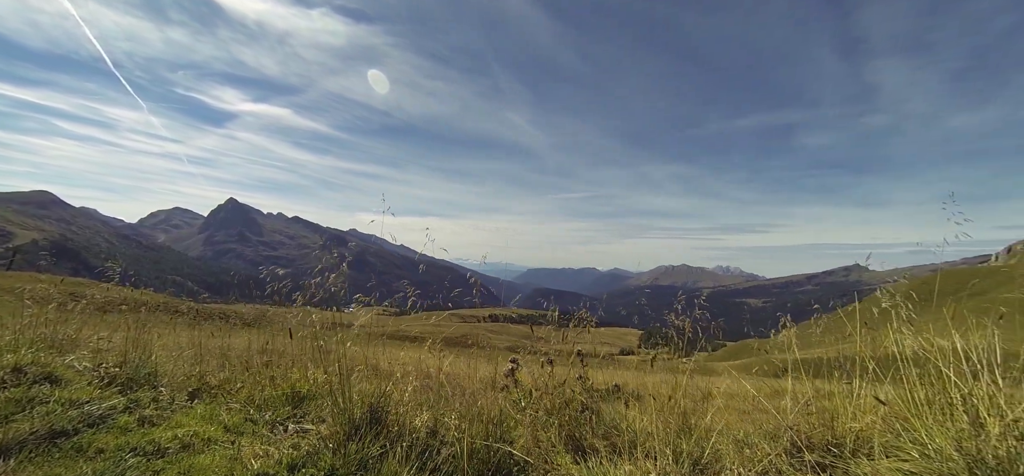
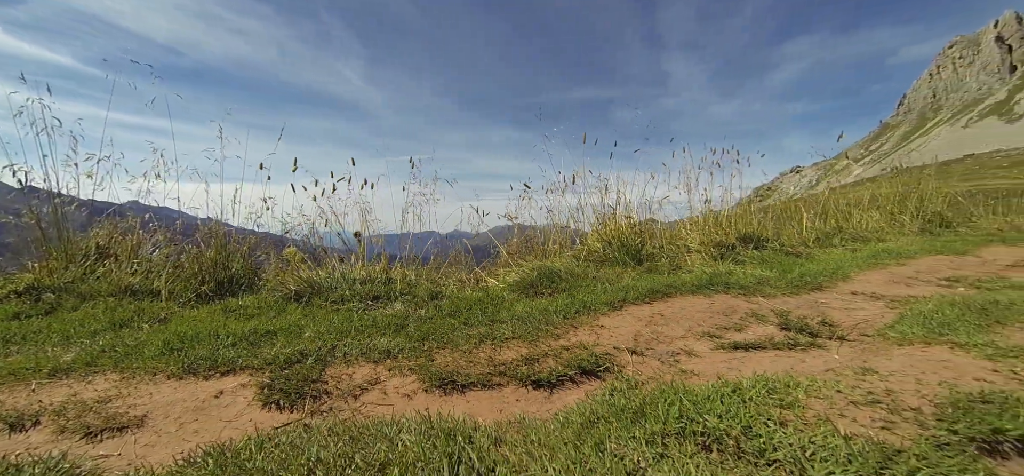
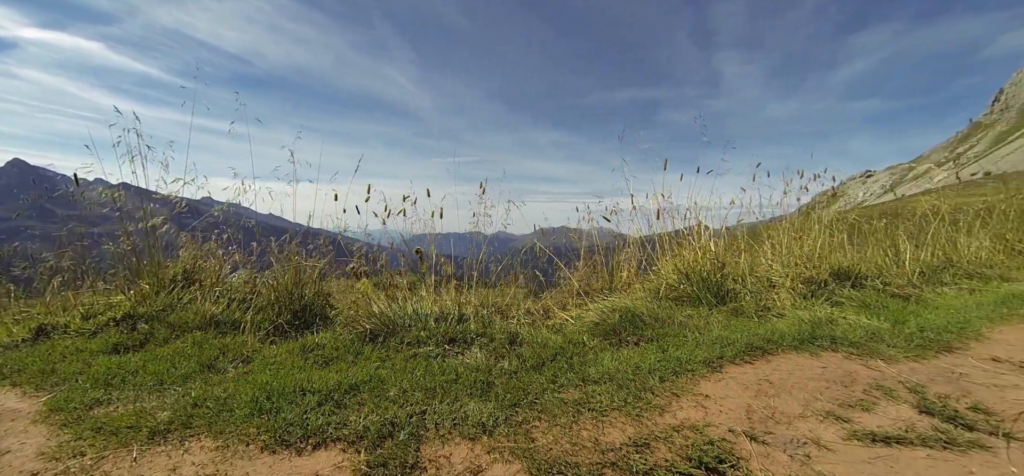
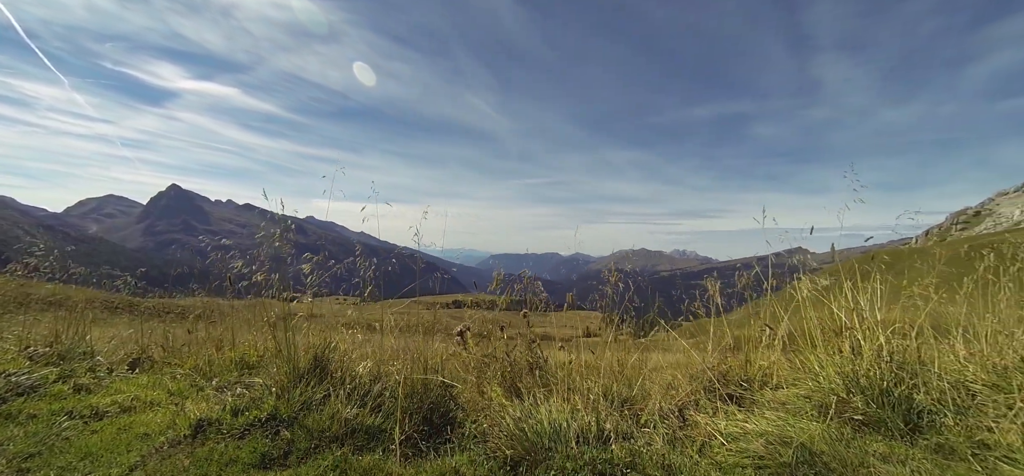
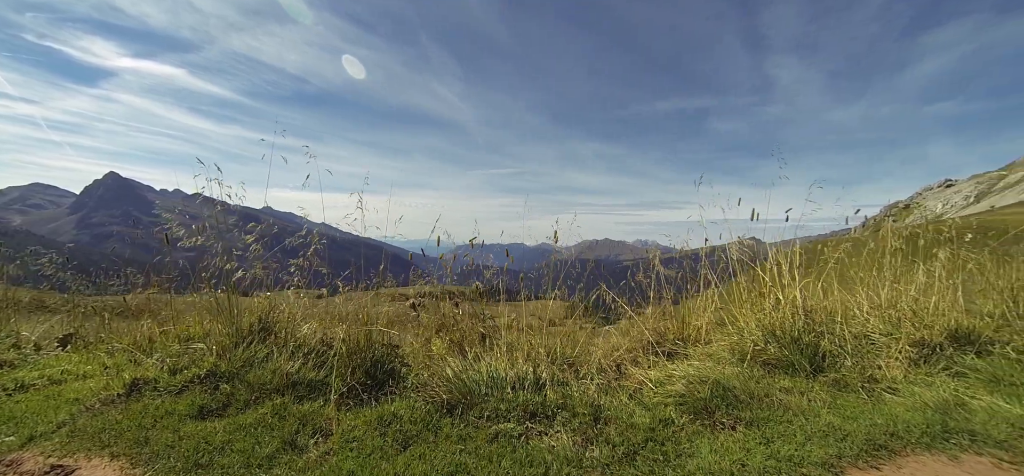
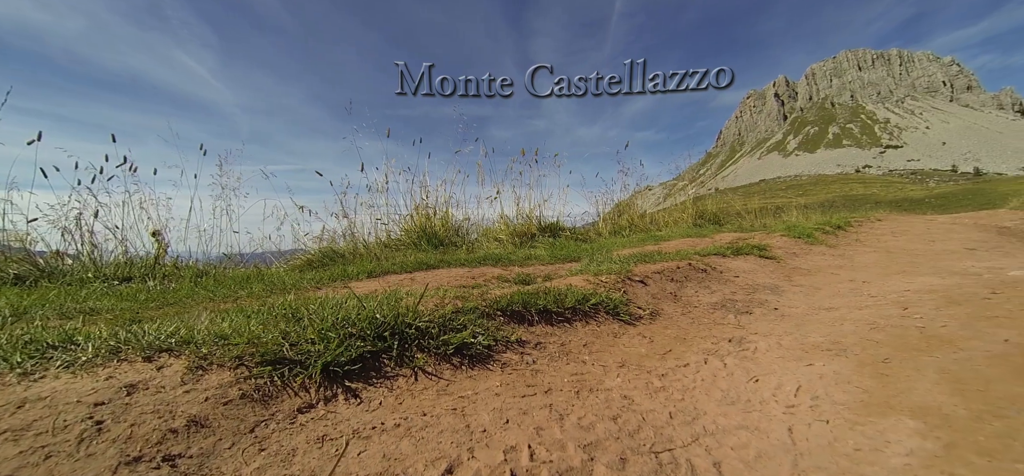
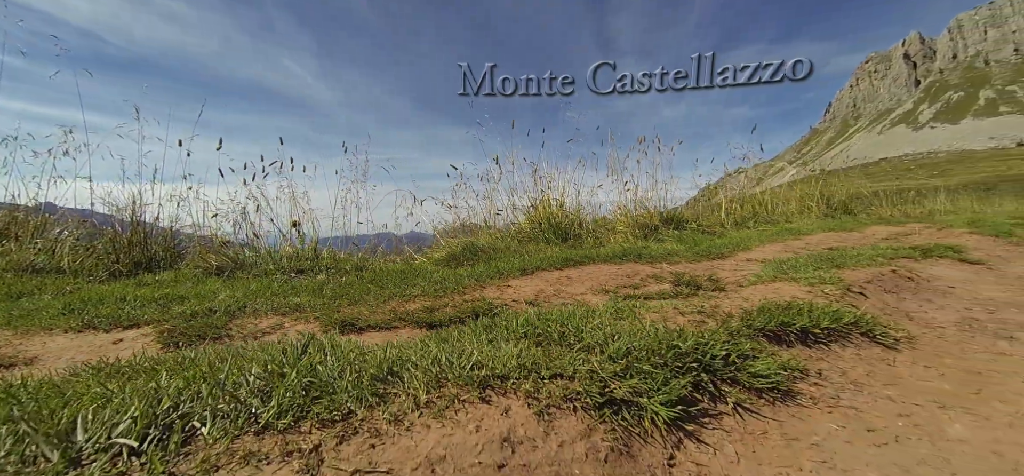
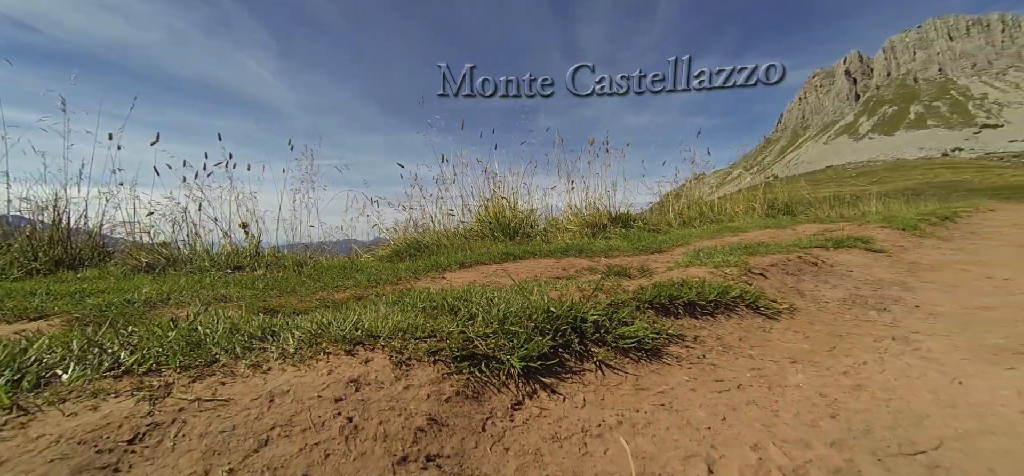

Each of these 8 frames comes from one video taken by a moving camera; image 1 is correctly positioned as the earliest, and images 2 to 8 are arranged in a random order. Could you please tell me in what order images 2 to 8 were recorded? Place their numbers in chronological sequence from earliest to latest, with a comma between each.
4, 5, 3, 2, 7, 8, 6
